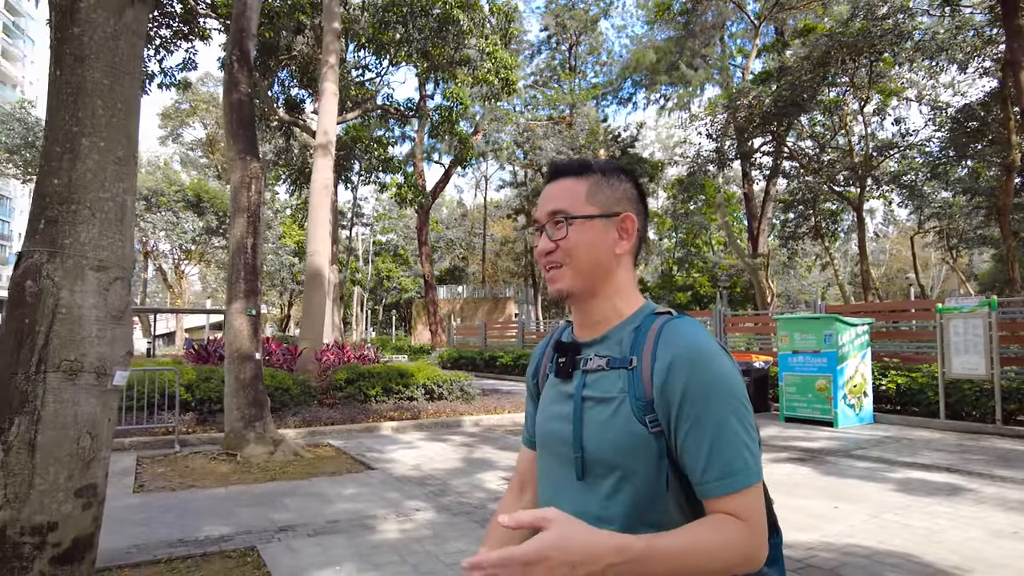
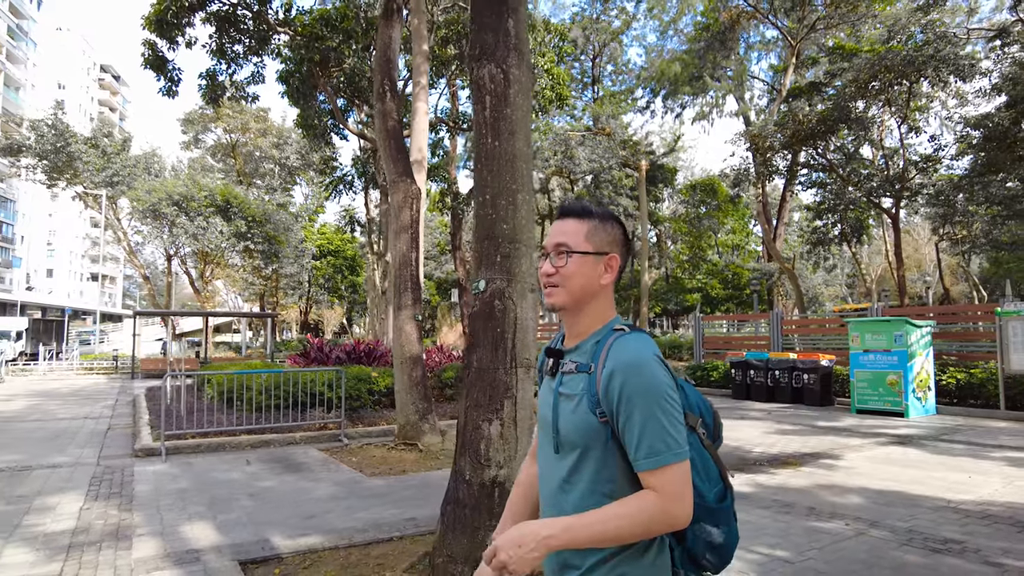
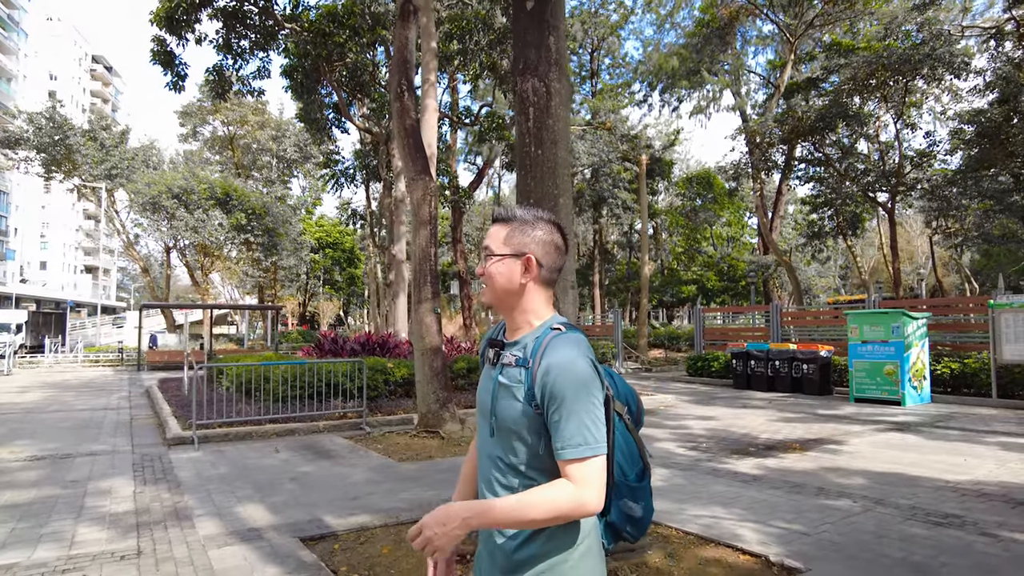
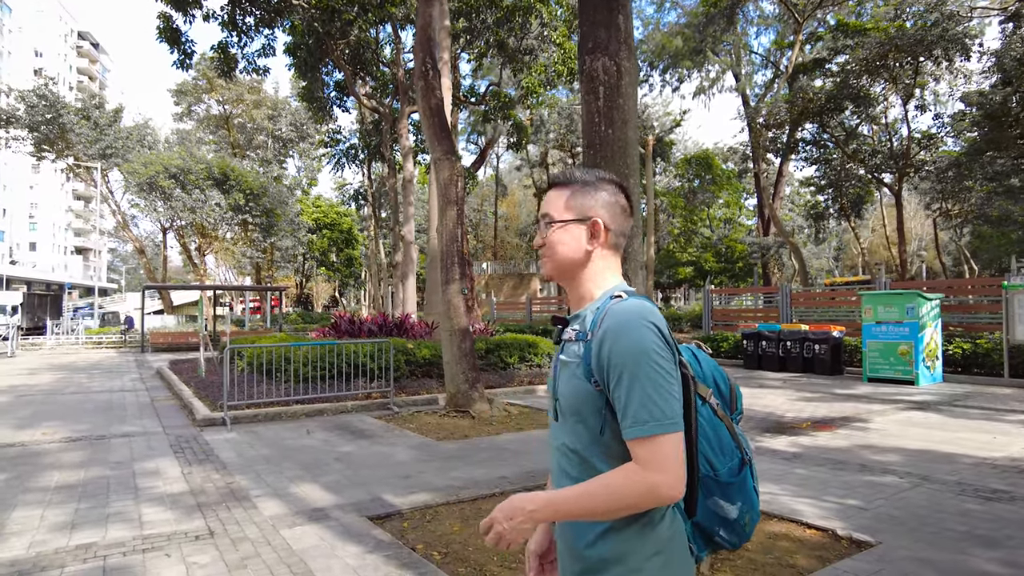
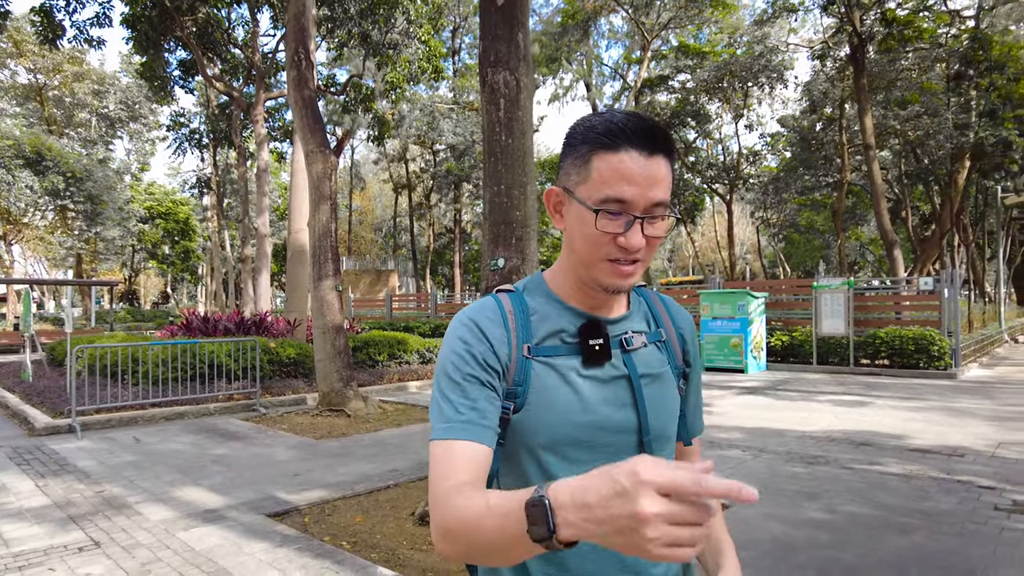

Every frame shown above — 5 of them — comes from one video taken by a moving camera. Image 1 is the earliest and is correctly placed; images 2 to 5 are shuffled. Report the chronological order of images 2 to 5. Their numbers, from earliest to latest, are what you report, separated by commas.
2, 3, 4, 5
